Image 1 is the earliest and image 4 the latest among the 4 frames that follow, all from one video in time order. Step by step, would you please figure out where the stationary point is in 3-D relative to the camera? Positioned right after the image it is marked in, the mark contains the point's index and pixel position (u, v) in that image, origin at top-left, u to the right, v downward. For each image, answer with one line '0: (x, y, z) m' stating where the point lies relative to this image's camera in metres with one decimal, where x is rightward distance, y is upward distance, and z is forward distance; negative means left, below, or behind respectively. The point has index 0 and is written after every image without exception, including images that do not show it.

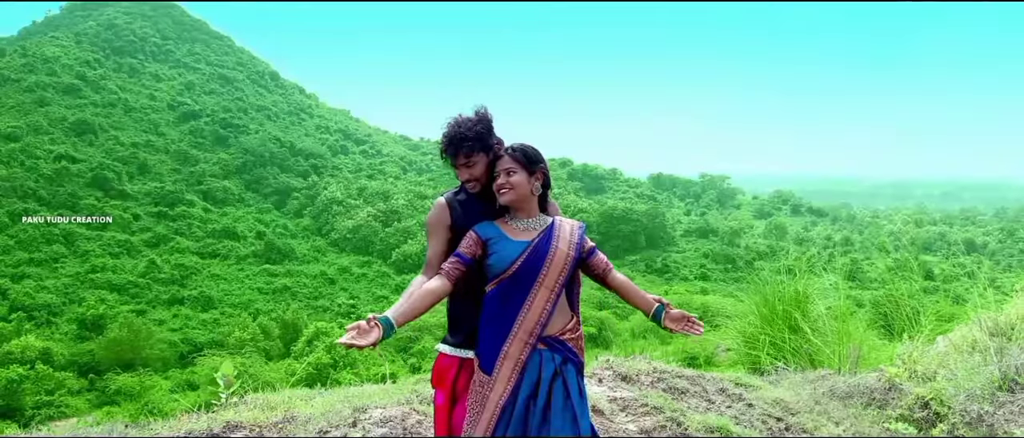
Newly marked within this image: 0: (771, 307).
0: (+2.7, -0.9, +7.6) m
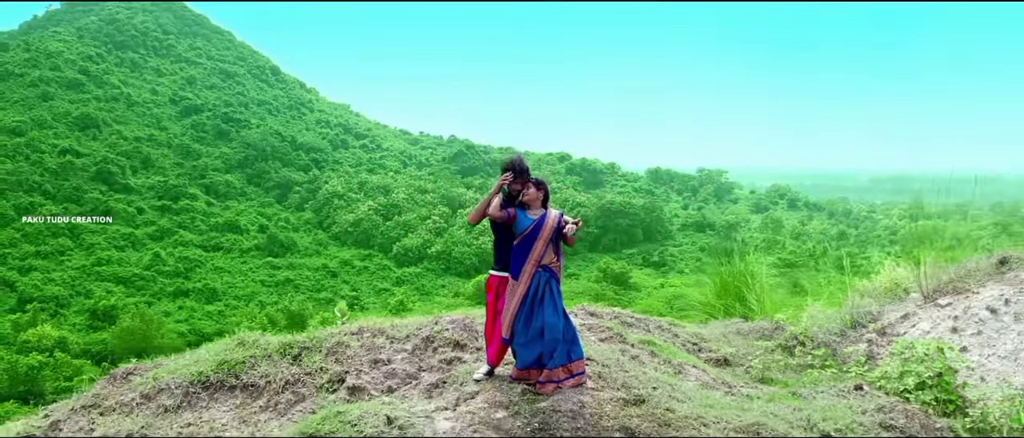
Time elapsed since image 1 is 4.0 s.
0: (+2.7, -0.8, +9.7) m
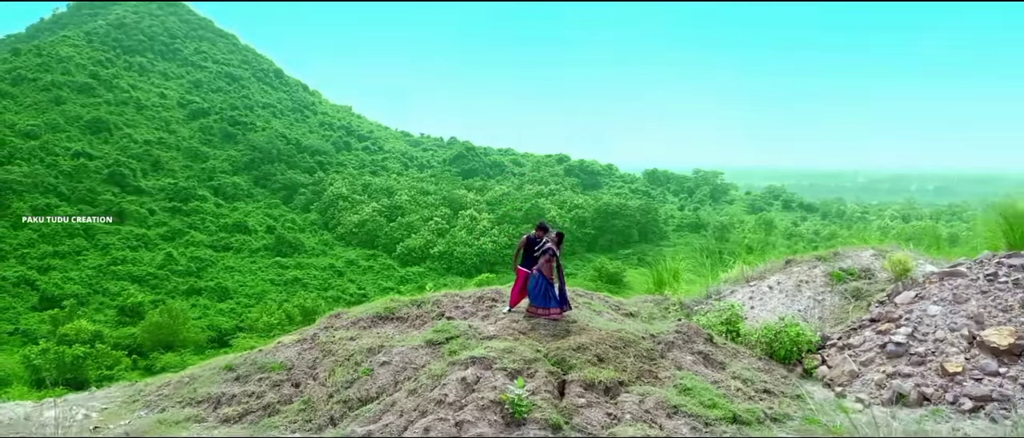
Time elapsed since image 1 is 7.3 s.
0: (+2.8, -1.1, +14.9) m
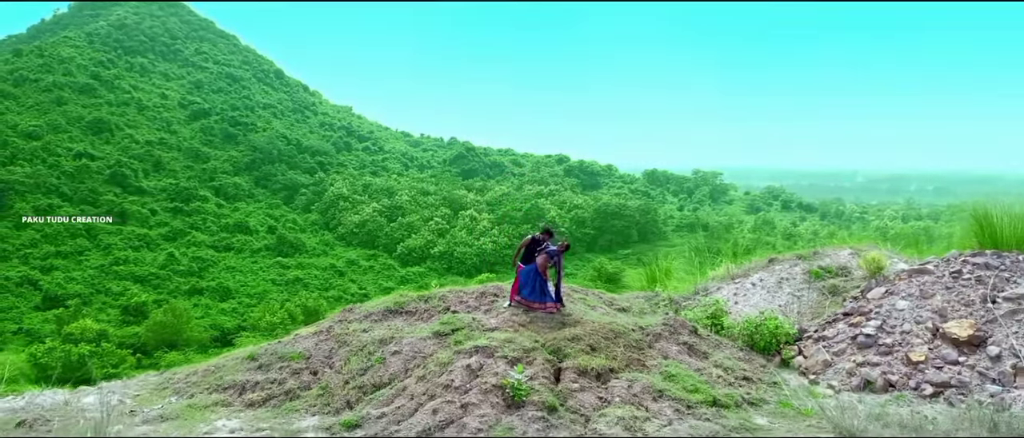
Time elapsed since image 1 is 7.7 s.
0: (+2.8, -1.1, +15.7) m
